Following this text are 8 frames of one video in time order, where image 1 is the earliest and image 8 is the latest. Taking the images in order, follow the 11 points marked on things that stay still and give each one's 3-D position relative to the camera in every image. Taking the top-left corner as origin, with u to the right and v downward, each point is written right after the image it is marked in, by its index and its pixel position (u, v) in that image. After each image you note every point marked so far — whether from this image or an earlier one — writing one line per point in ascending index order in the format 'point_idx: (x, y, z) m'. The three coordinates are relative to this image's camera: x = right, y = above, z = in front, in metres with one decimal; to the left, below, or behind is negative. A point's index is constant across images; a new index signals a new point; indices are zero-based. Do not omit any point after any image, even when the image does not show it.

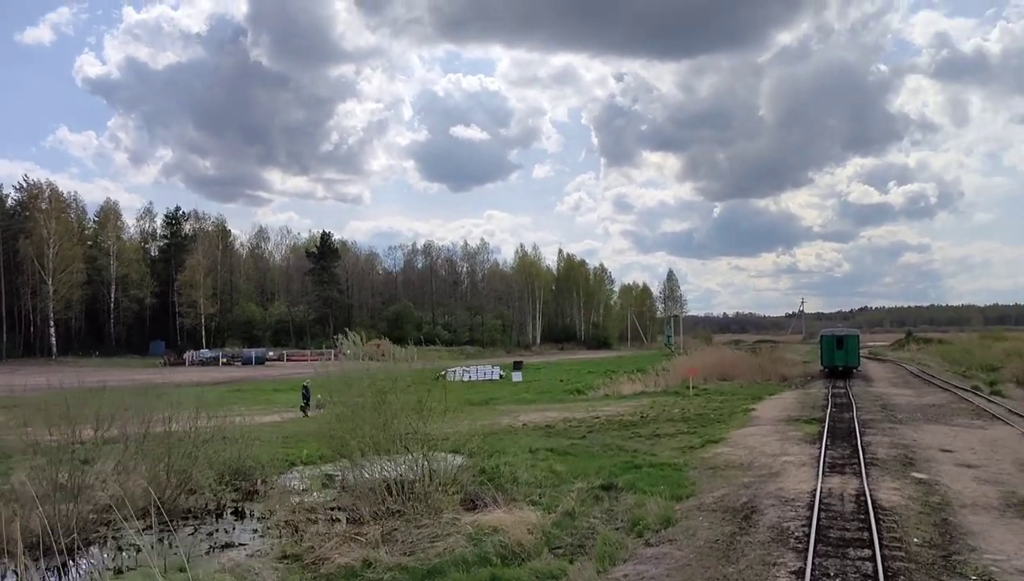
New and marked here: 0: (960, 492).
0: (+6.8, -3.0, +13.8) m
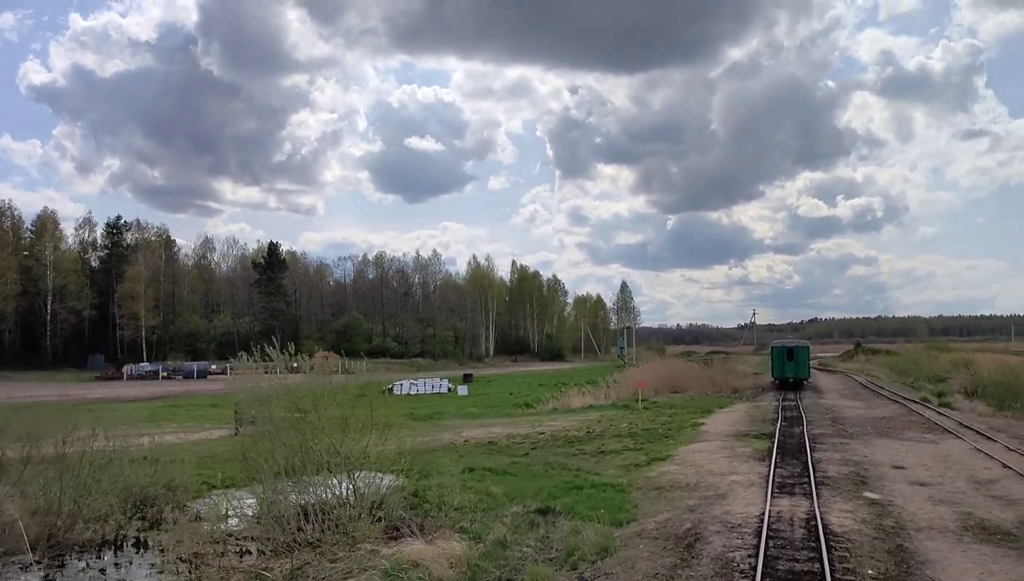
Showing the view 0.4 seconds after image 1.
0: (+5.7, -3.2, +13.0) m
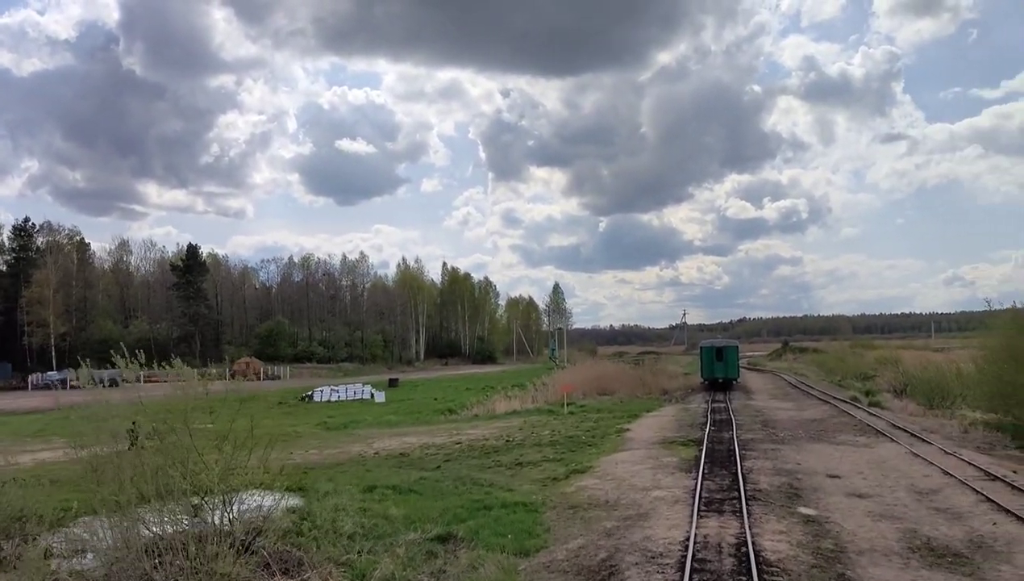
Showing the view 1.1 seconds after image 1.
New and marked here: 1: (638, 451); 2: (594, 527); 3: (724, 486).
0: (+4.4, -3.1, +11.7) m
1: (+2.6, -3.4, +19.1) m
2: (+1.1, -3.2, +12.3) m
3: (+3.3, -3.0, +14.2) m
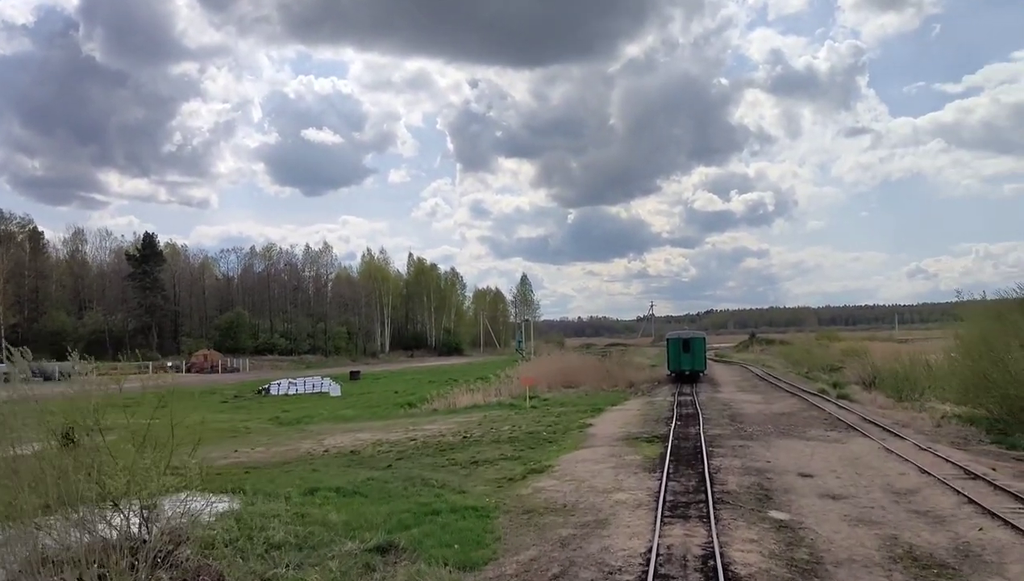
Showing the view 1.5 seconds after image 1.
0: (+3.8, -2.9, +10.8) m
1: (+1.7, -3.1, +18.1) m
2: (+0.5, -3.0, +11.2) m
3: (+2.6, -2.9, +13.3) m
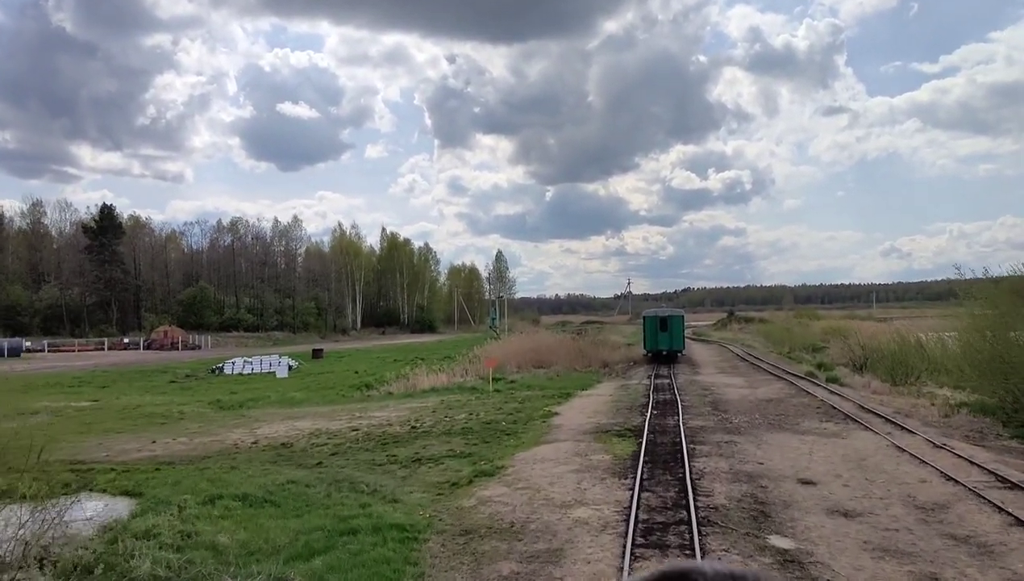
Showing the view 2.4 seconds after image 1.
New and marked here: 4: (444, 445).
0: (+3.1, -2.6, +8.3) m
1: (+0.9, -2.6, +15.5) m
2: (-0.2, -2.7, +8.7) m
3: (+1.8, -2.5, +10.7) m
4: (-1.3, -2.9, +17.0) m
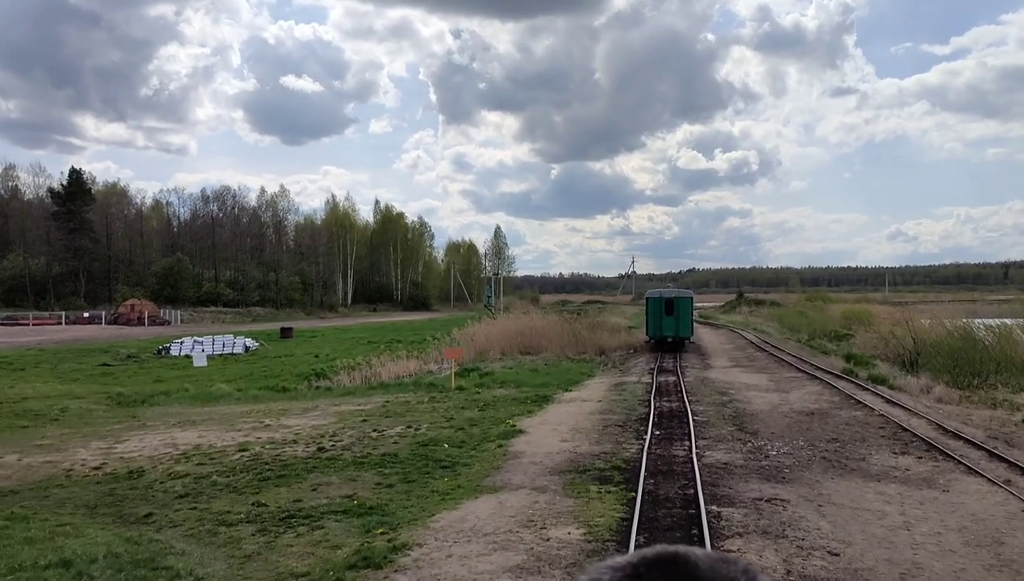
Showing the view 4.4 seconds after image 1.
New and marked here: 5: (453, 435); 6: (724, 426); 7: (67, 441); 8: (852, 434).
0: (+2.2, -2.5, +2.8) m
1: (0.0, -2.3, +10.1) m
2: (-1.1, -2.5, +3.2) m
3: (+1.0, -2.2, +5.3) m
4: (-2.1, -2.4, +11.5) m
5: (-1.0, -2.3, +15.0) m
6: (+3.4, -2.2, +14.7) m
7: (-8.2, -2.8, +17.0) m
8: (+5.3, -2.2, +14.2) m
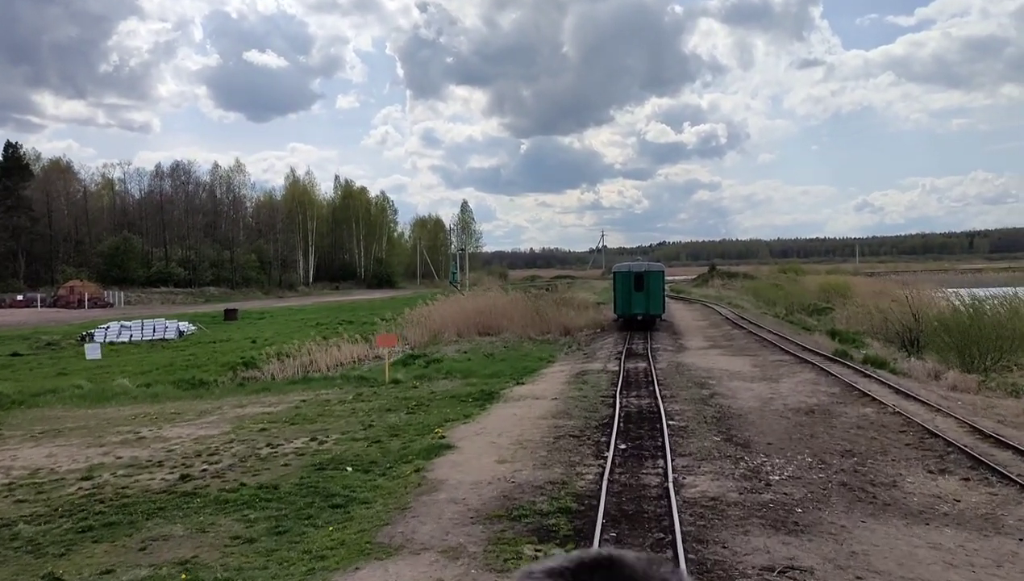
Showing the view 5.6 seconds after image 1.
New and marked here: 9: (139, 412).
0: (+1.6, -2.4, -0.3) m
1: (-0.8, -2.1, +6.9) m
2: (-1.7, -2.5, 0.0) m
3: (+0.3, -2.2, +2.1) m
4: (-2.9, -2.2, +8.3) m
5: (-1.9, -2.0, +11.8) m
6: (+2.5, -1.8, +11.7) m
7: (-9.2, -2.5, +13.6) m
8: (+4.3, -1.8, +11.2) m
9: (-7.0, -2.3, +17.2) m
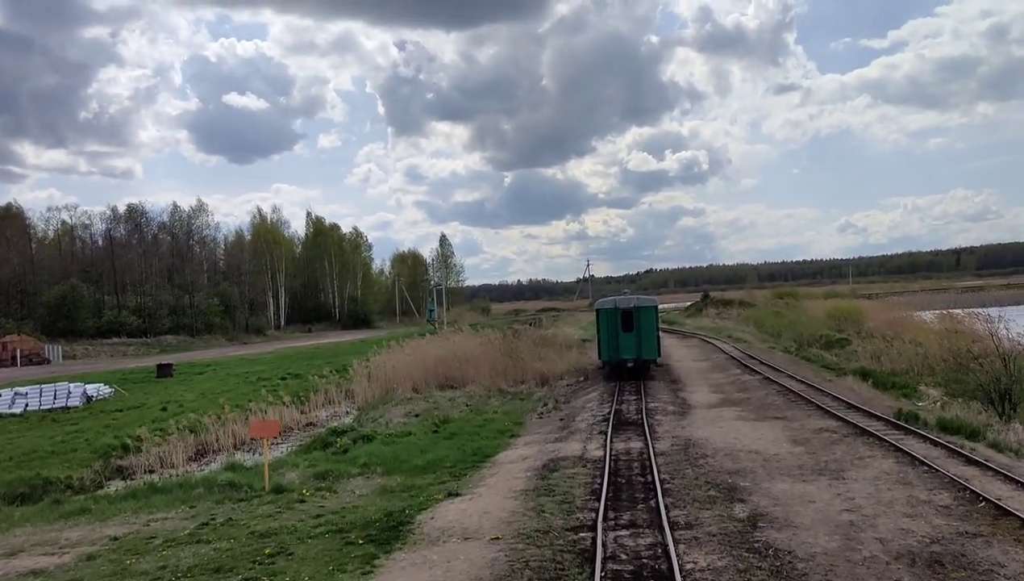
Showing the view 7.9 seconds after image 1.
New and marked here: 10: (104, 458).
0: (+1.0, -2.5, -6.2) m
1: (-1.5, -2.5, +1.0) m
2: (-2.3, -2.7, -5.9) m
3: (-0.3, -2.4, -3.8) m
4: (-3.7, -2.8, +2.4) m
5: (-2.7, -2.7, +5.9) m
6: (+1.7, -2.3, +5.8) m
7: (-10.0, -3.5, +7.5) m
8: (+3.5, -2.2, +5.4) m
9: (-7.8, -3.3, +11.2) m
10: (-8.9, -3.5, +20.1) m
